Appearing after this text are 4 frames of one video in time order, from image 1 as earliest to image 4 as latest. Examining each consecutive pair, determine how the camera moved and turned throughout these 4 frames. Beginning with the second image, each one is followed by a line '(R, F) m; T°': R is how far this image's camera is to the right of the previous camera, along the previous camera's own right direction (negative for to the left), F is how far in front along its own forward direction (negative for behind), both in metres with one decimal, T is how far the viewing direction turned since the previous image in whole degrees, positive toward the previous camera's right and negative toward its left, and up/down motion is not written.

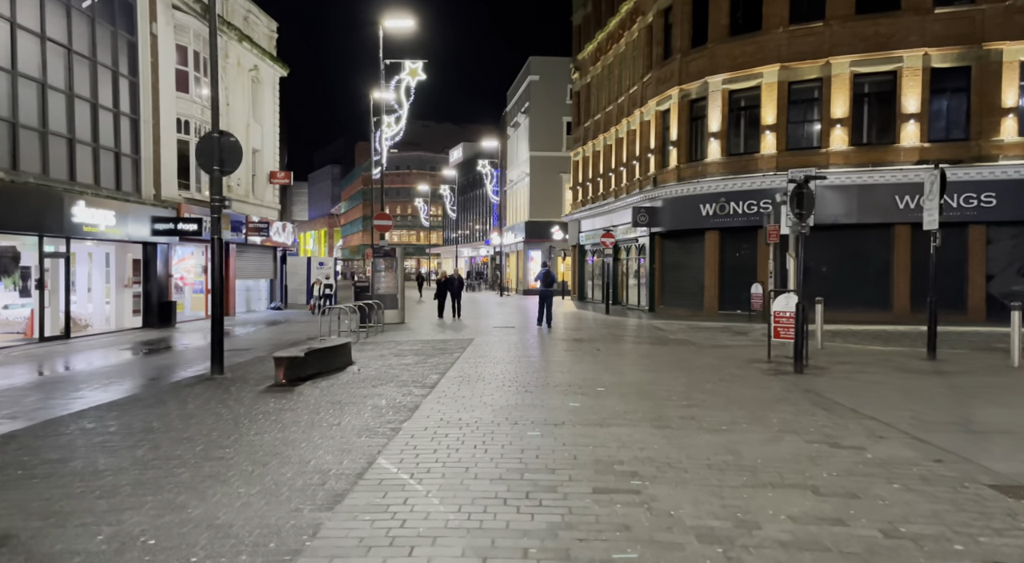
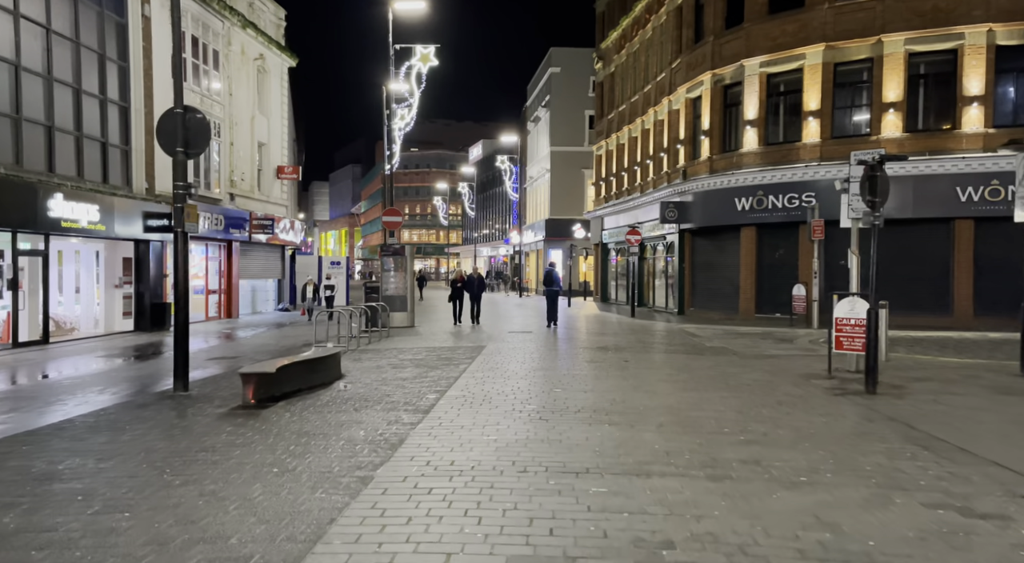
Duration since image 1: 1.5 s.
(+0.1, +1.8) m; -2°
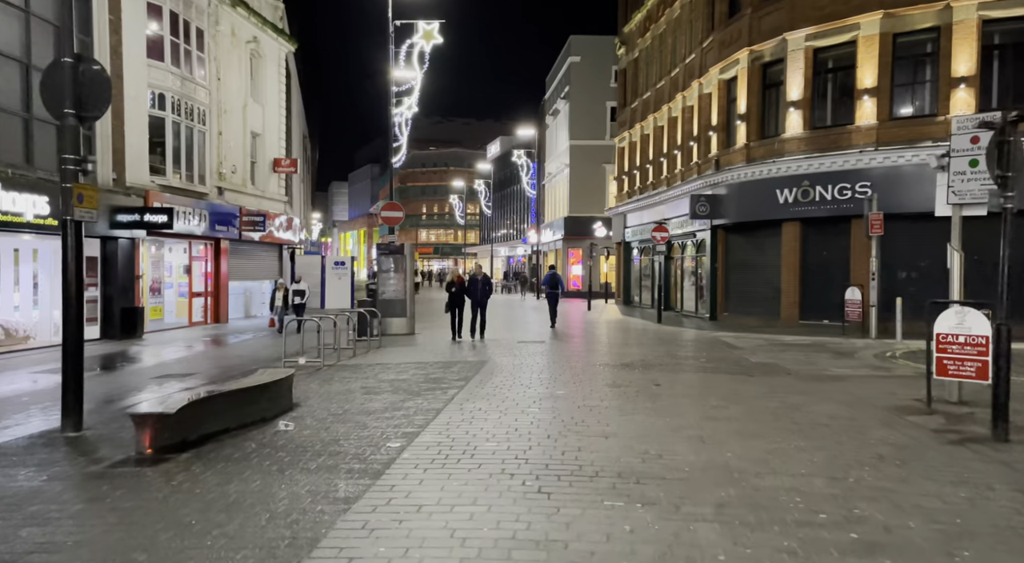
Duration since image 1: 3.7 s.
(+0.2, +2.5) m; -2°
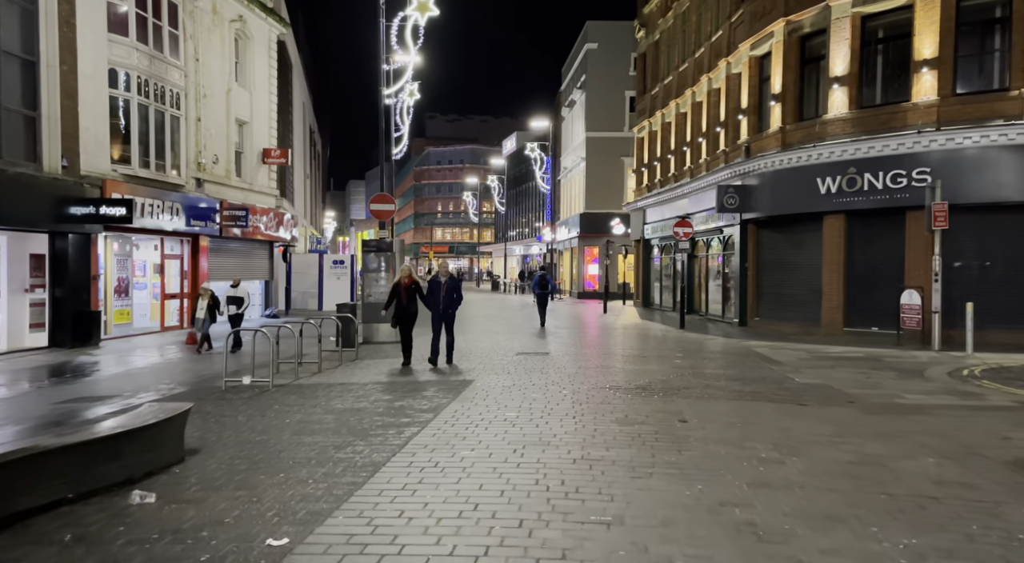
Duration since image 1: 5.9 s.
(+0.4, +2.4) m; -1°
